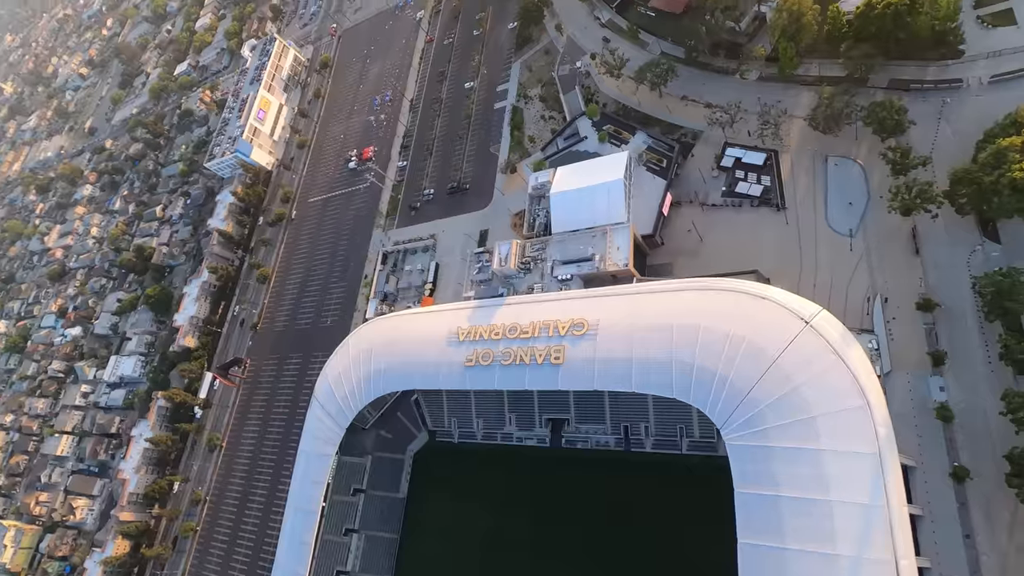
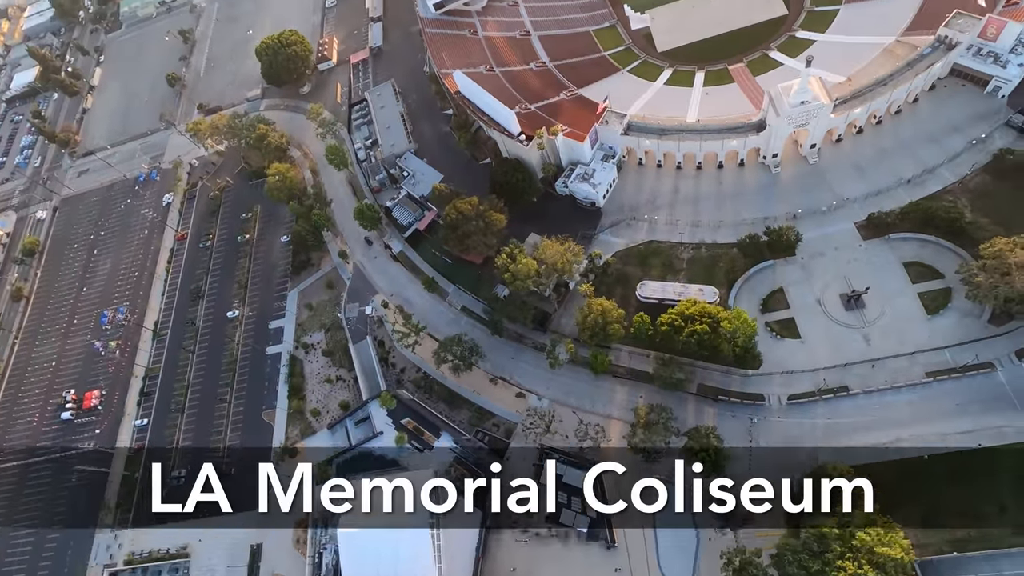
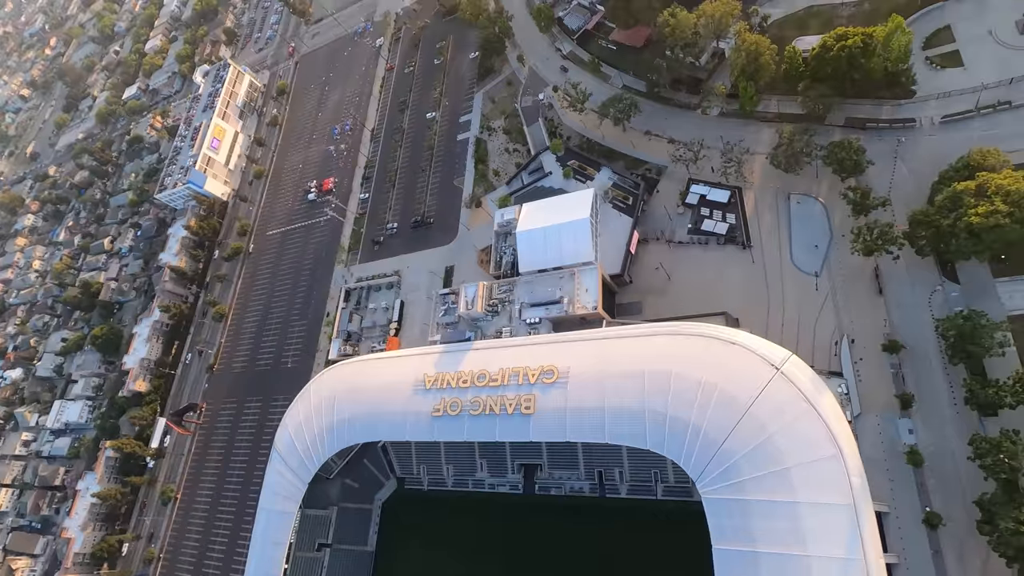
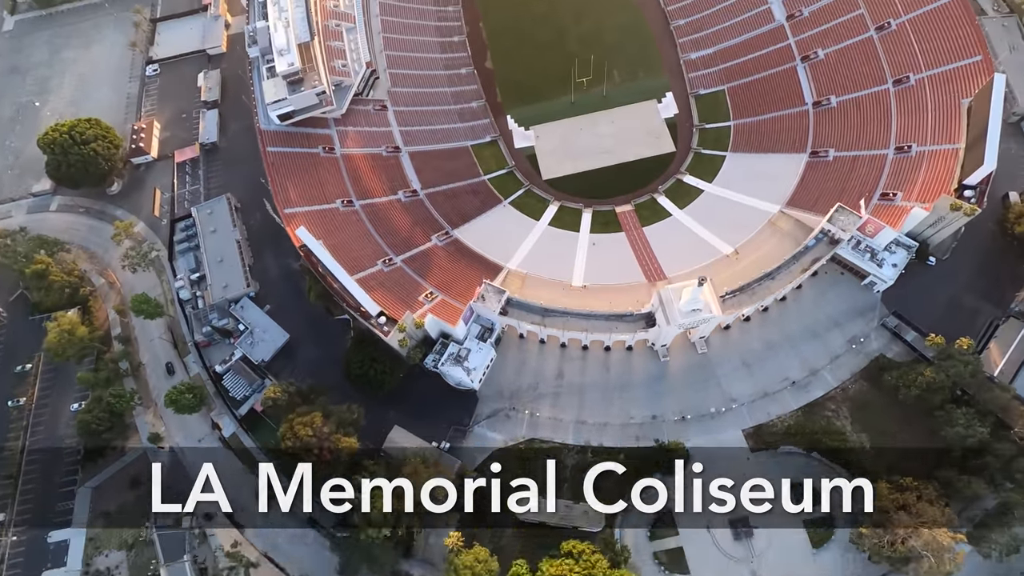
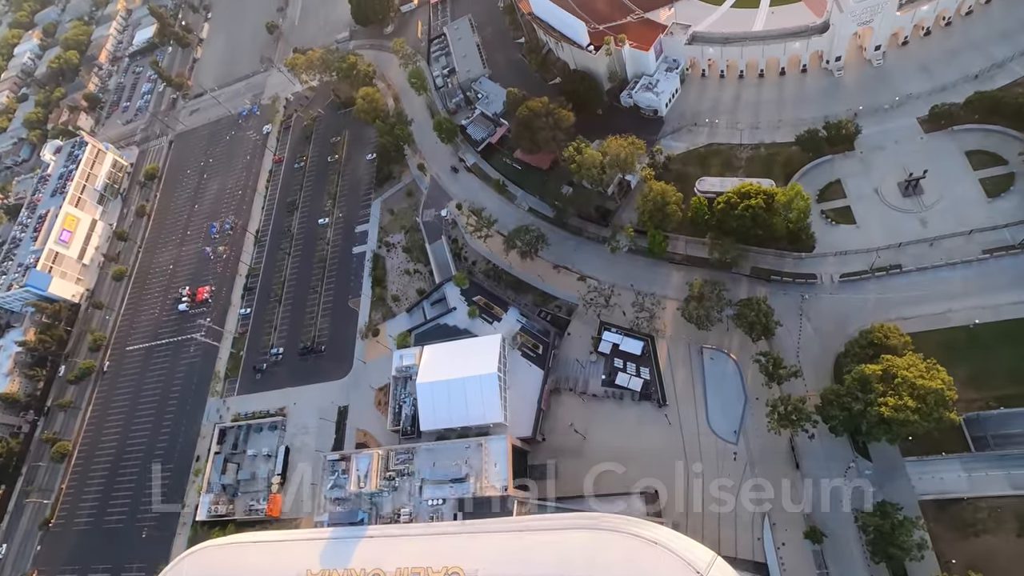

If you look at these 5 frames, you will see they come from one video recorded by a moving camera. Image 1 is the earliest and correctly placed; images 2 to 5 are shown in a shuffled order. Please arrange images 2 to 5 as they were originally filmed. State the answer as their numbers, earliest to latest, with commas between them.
3, 5, 2, 4
